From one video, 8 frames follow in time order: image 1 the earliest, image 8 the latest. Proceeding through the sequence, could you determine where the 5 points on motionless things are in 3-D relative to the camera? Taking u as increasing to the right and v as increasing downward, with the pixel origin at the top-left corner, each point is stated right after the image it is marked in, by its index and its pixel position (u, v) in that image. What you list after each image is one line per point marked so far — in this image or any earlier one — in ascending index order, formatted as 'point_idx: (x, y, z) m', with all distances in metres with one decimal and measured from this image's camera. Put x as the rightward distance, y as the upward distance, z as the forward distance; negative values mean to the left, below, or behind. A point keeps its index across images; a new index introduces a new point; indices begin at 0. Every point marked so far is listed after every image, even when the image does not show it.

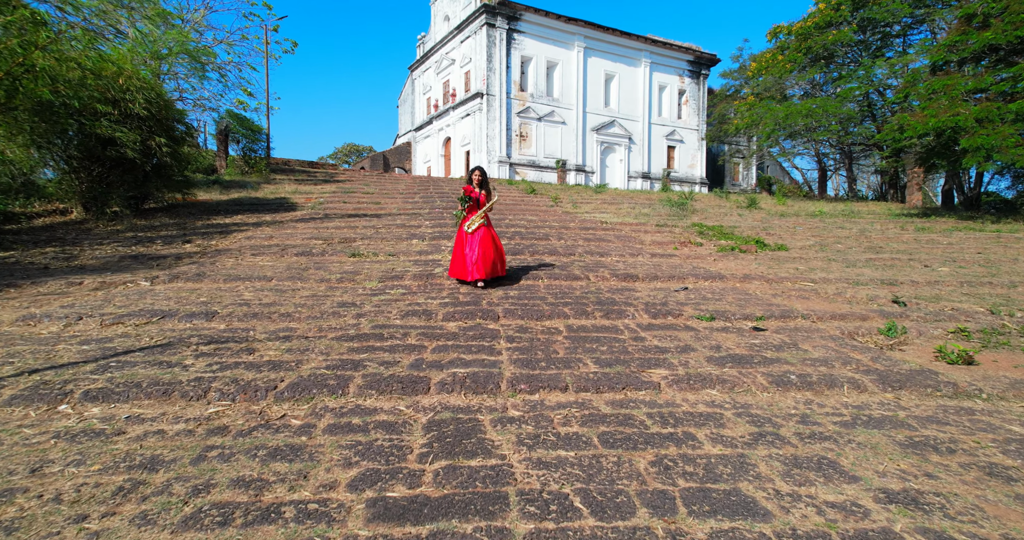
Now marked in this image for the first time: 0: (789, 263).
0: (+3.0, +0.1, +6.2) m
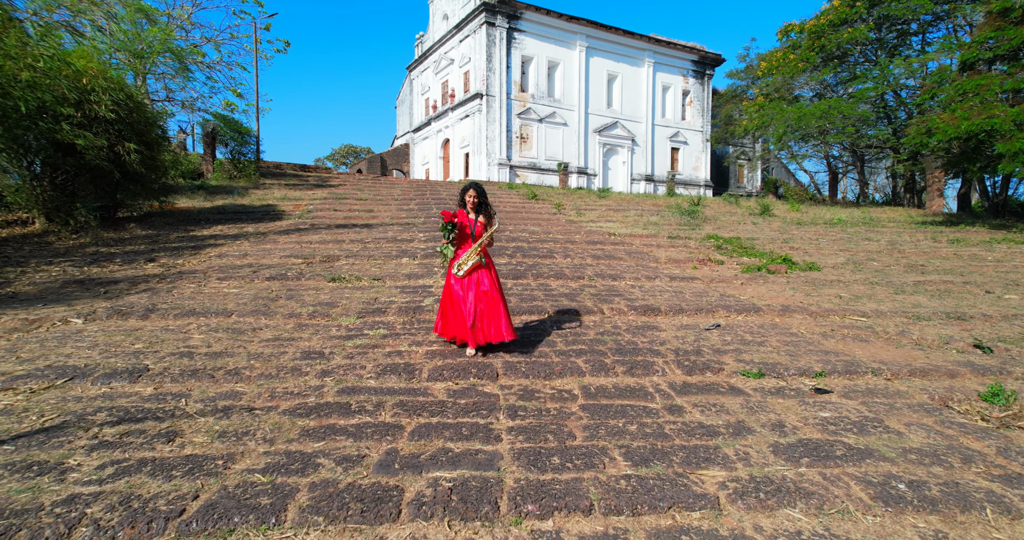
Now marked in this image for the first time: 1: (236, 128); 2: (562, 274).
0: (+3.0, -0.2, +5.4) m
1: (-8.1, +4.2, +16.9) m
2: (+0.5, 0.0, +5.8) m
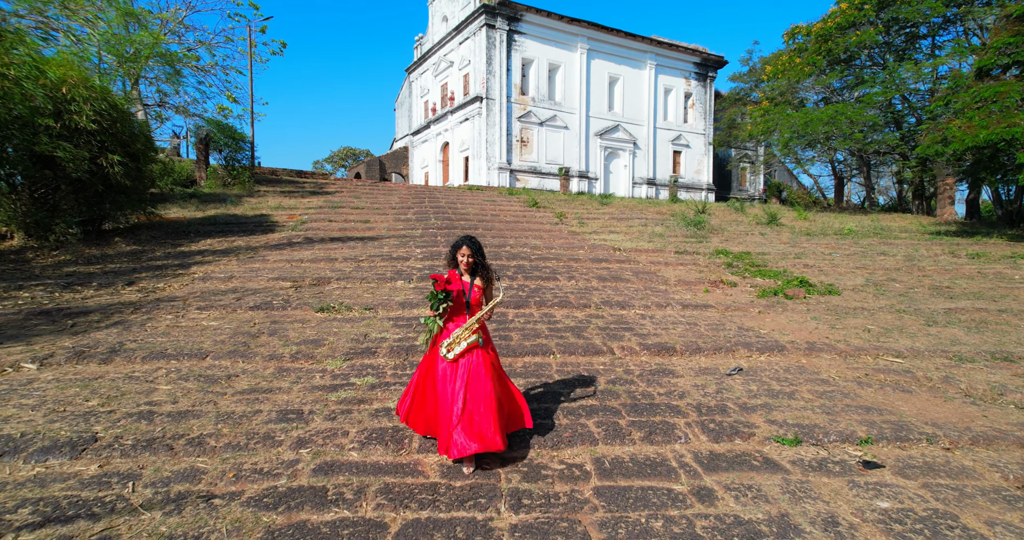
0: (+3.0, -0.4, +5.1) m
1: (-8.1, +3.9, +16.5) m
2: (+0.5, -0.3, +5.4) m
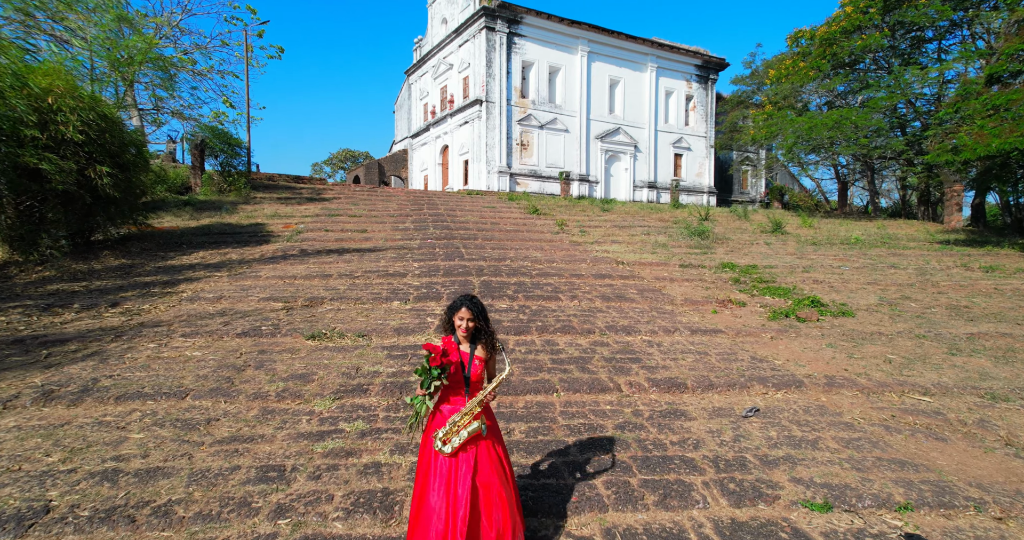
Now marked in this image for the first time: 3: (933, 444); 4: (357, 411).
0: (+3.0, -0.6, +4.8) m
1: (-8.1, +3.7, +16.2) m
2: (+0.5, -0.5, +5.1) m
3: (+2.2, -0.9, +3.0) m
4: (-0.9, -0.8, +3.5) m
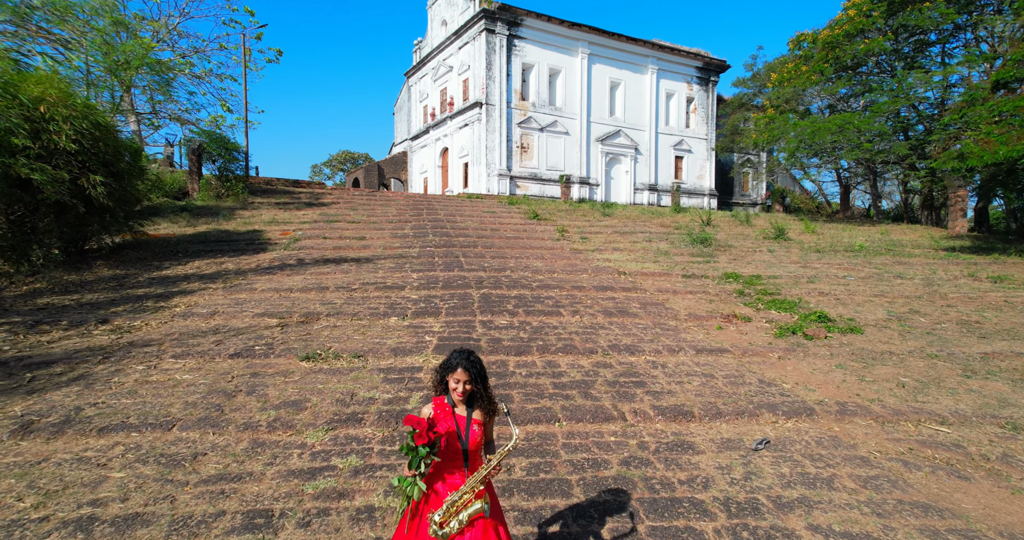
0: (+3.0, -0.8, +4.7) m
1: (-8.1, +3.5, +16.1) m
2: (+0.5, -0.7, +5.0) m
3: (+2.2, -1.1, +2.9) m
4: (-0.9, -1.0, +3.3) m
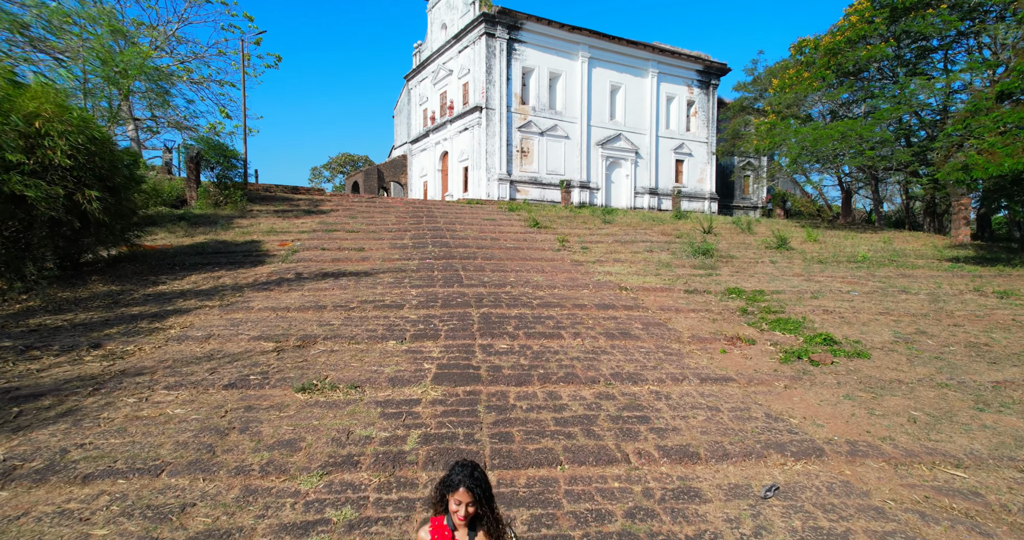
0: (+3.0, -1.0, +4.6) m
1: (-8.1, +3.3, +16.0) m
2: (+0.5, -0.9, +4.9) m
3: (+2.2, -1.3, +2.8) m
4: (-0.9, -1.2, +3.2) m
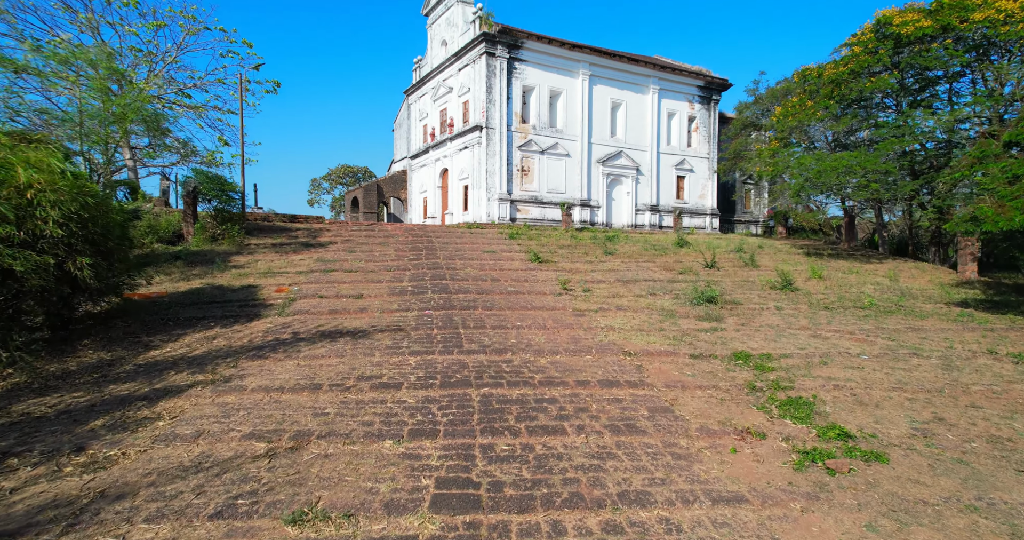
0: (+3.0, -1.9, +4.3) m
1: (-8.0, +2.3, +15.8) m
2: (+0.5, -1.8, +4.6) m
3: (+2.2, -2.2, +2.6) m
4: (-0.9, -2.1, +3.0) m
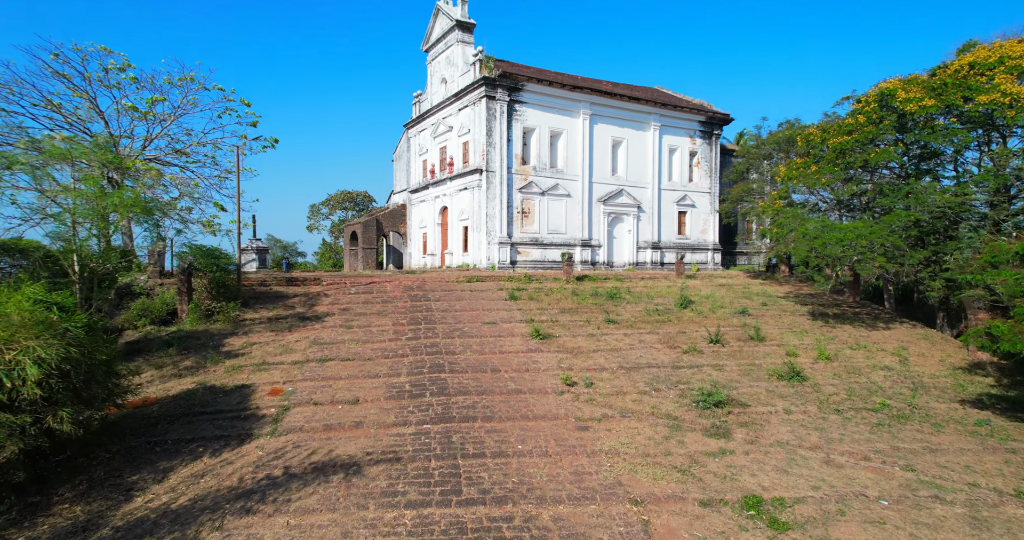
0: (+3.0, -3.9, +3.9) m
1: (-8.0, +0.3, +15.4) m
2: (+0.5, -3.8, +4.2) m
3: (+2.2, -4.2, +2.1) m
4: (-0.9, -4.1, +2.6) m
